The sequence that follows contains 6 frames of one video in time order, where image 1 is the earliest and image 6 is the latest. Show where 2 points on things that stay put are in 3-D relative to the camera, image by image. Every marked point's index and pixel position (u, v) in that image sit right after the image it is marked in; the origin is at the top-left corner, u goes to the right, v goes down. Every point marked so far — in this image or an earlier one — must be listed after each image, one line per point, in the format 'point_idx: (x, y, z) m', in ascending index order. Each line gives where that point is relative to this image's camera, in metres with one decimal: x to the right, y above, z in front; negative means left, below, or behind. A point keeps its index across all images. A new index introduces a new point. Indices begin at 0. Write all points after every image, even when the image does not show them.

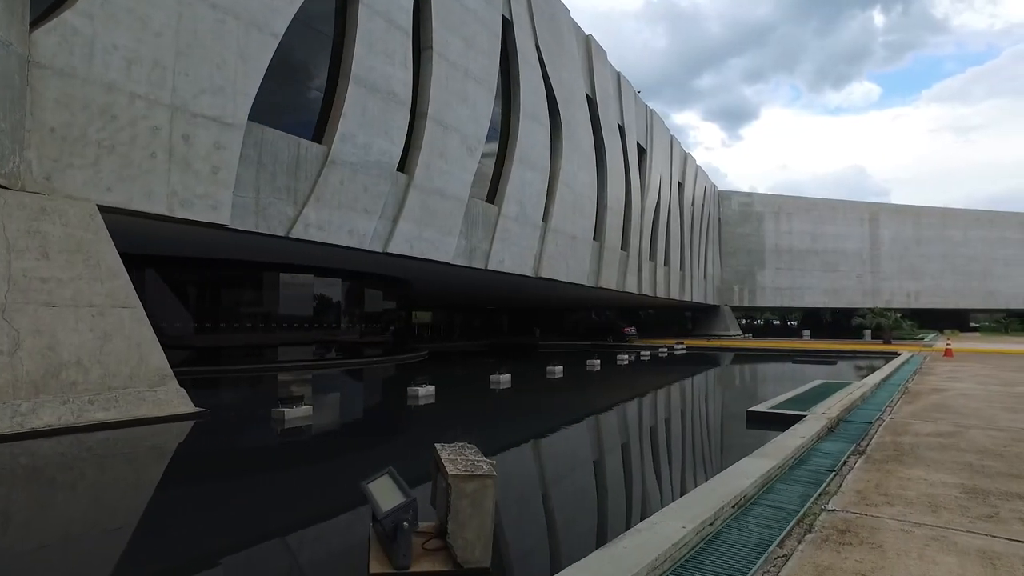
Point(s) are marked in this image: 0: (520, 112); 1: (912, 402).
0: (+0.1, +3.2, +14.9) m
1: (+3.3, -0.9, +6.8) m
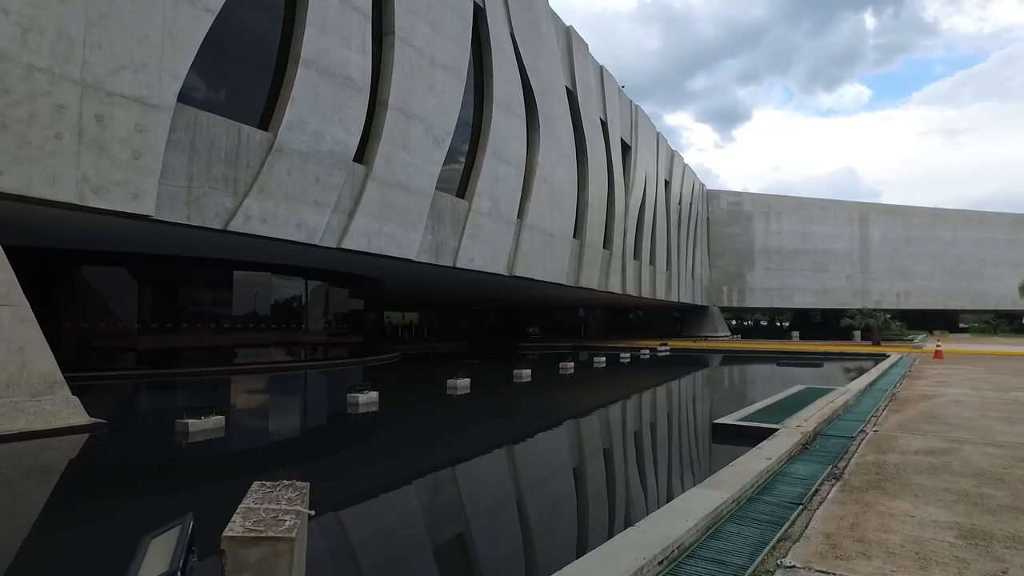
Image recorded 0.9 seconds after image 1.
0: (-0.3, +3.2, +14.3) m
1: (+2.9, -0.9, +6.2) m
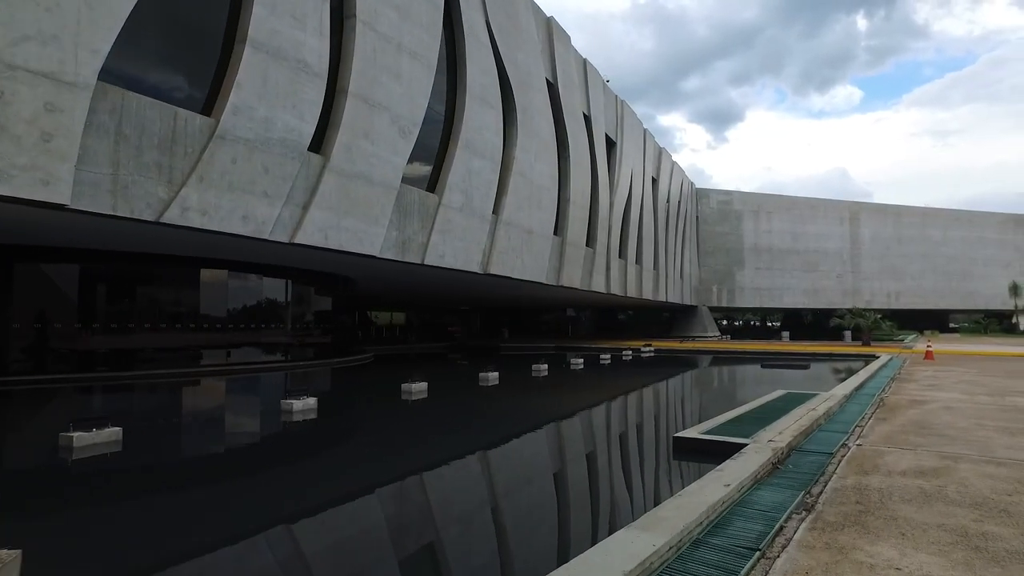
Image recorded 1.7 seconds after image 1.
0: (-0.8, +3.2, +13.7) m
1: (+2.5, -0.9, +5.6) m
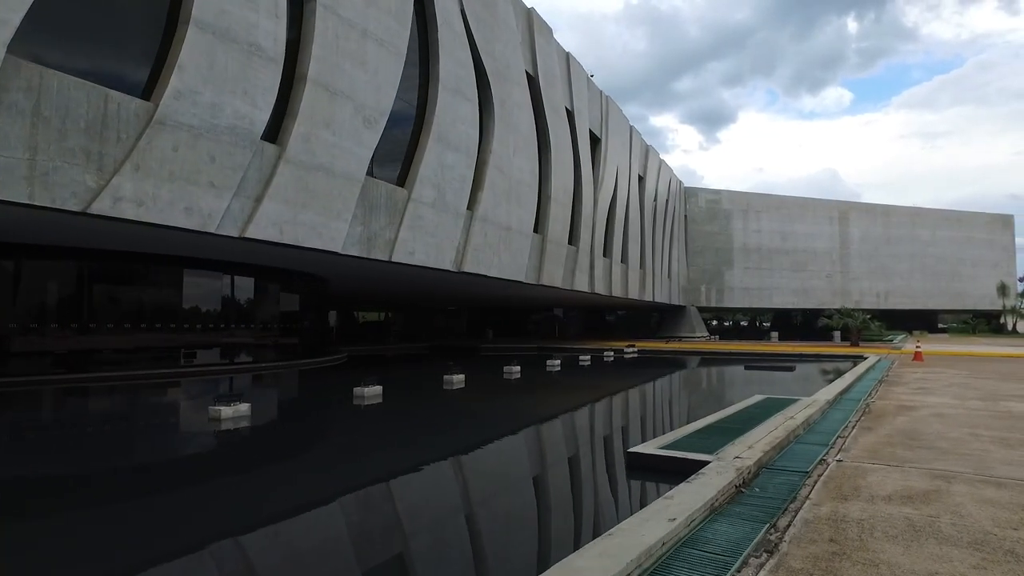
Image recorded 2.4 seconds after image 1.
0: (-1.2, +3.2, +13.1) m
1: (+2.2, -0.9, +5.1) m
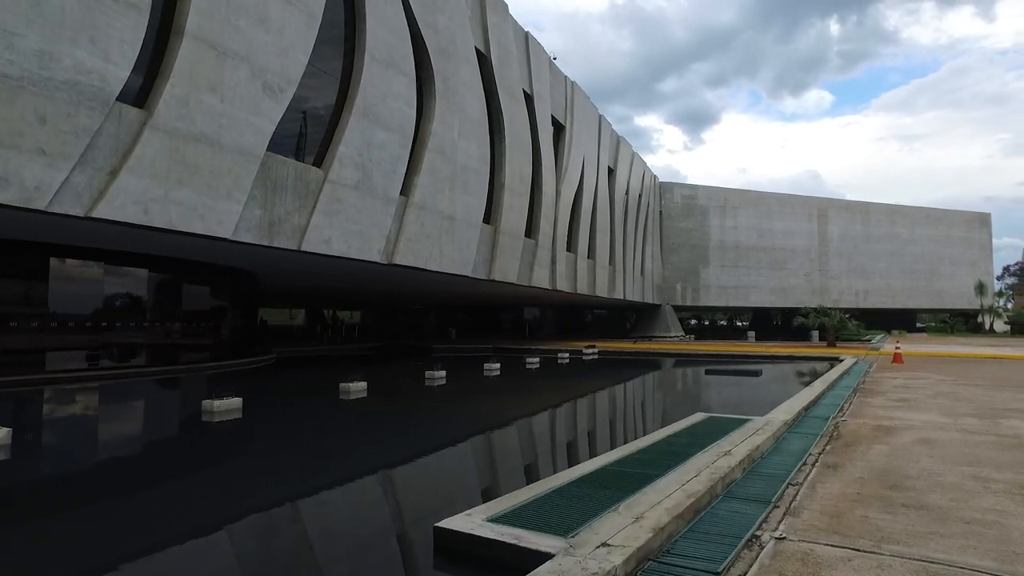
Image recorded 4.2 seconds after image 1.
0: (-2.1, +3.3, +11.6) m
1: (+1.5, -0.8, +3.7) m
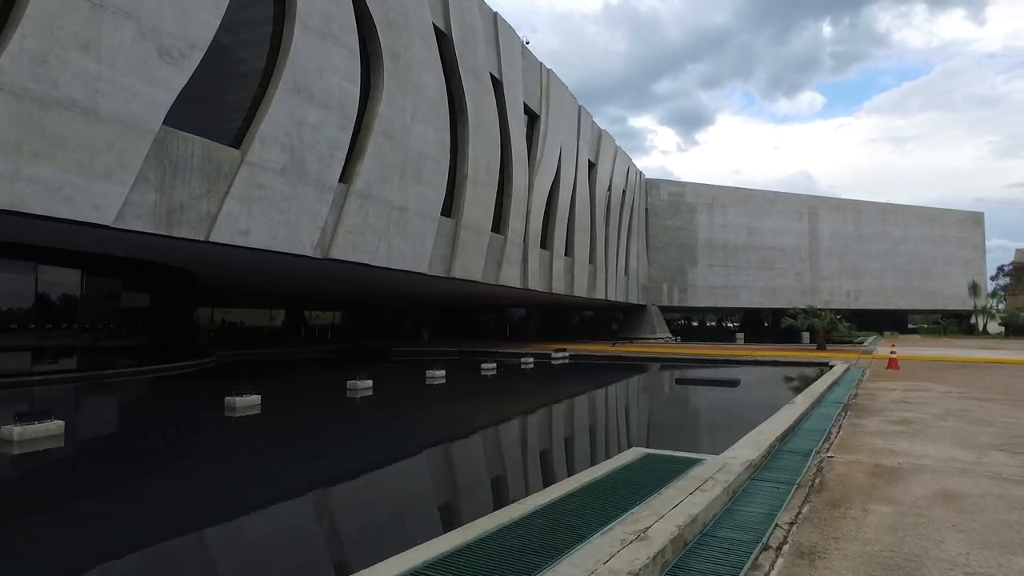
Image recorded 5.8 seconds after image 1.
0: (-2.8, +3.3, +10.3) m
1: (+0.9, -0.8, +2.3) m
